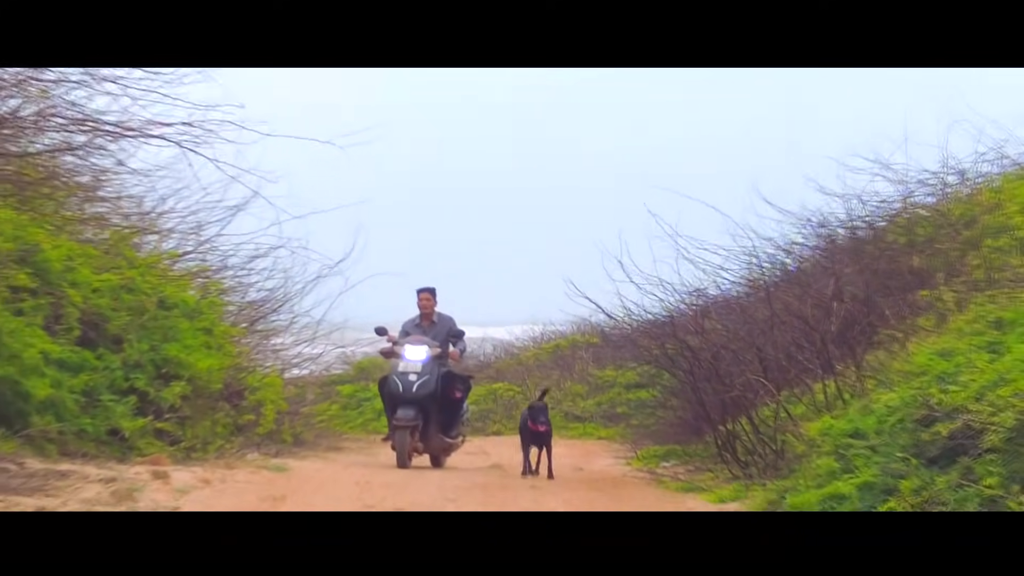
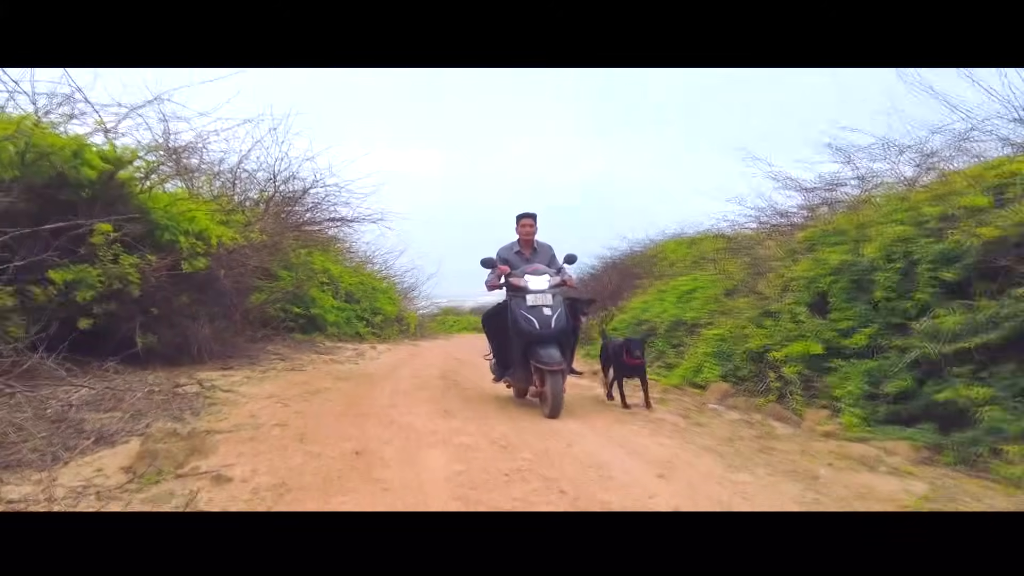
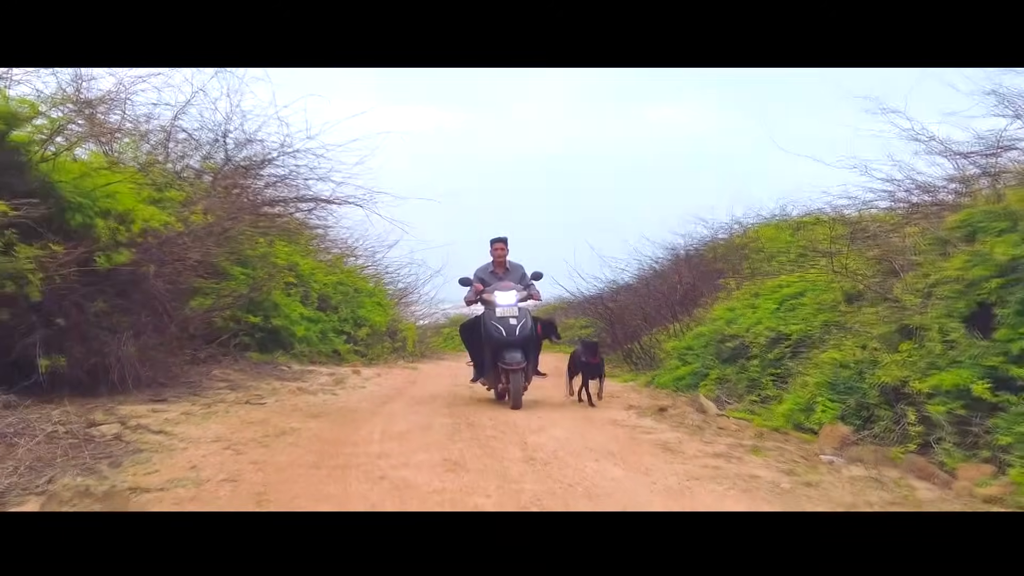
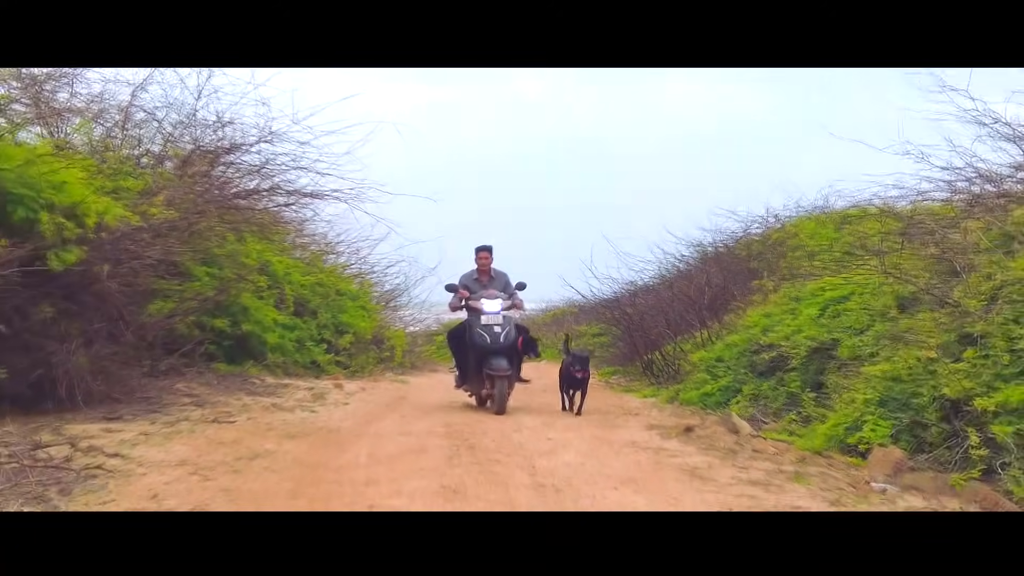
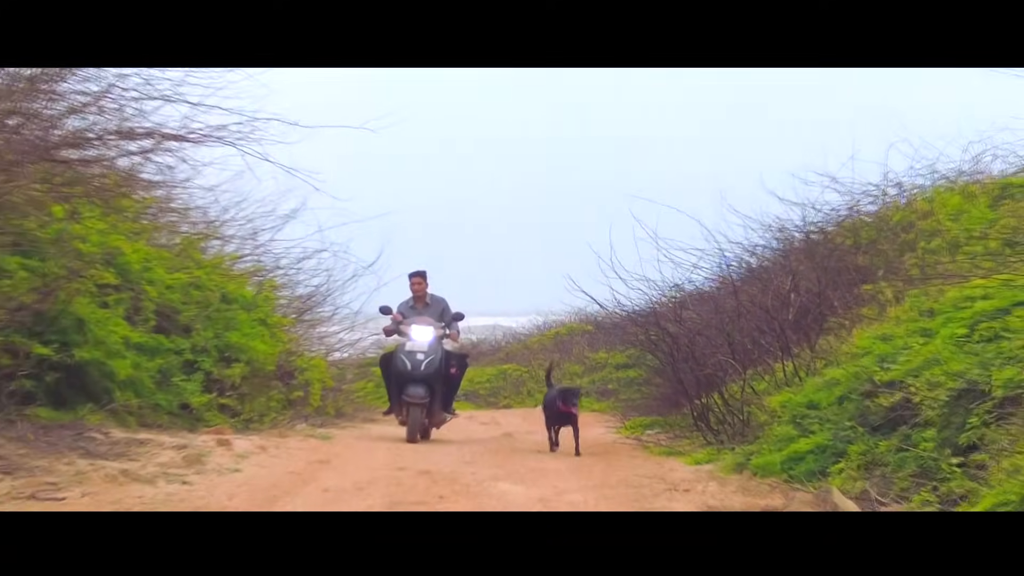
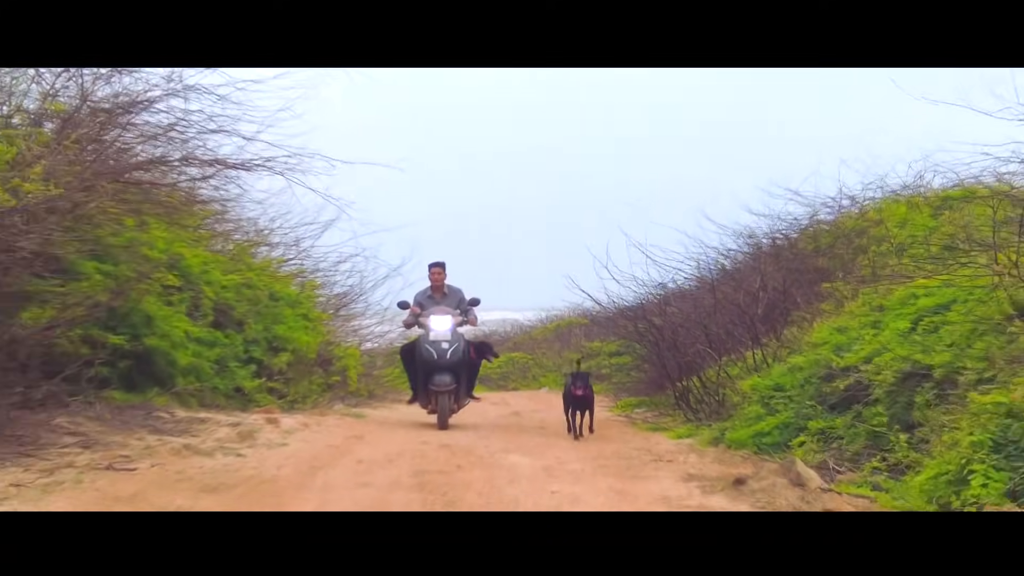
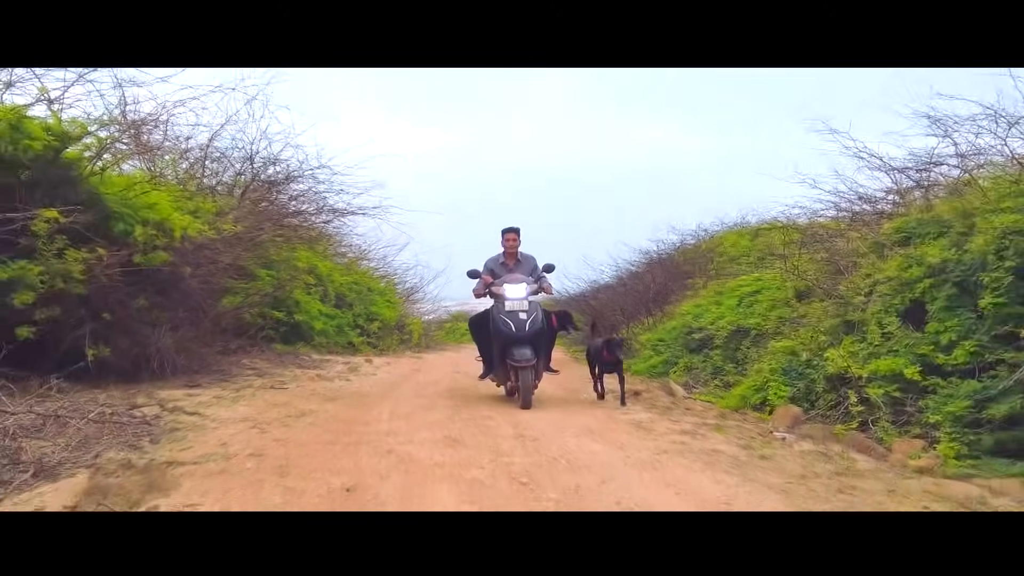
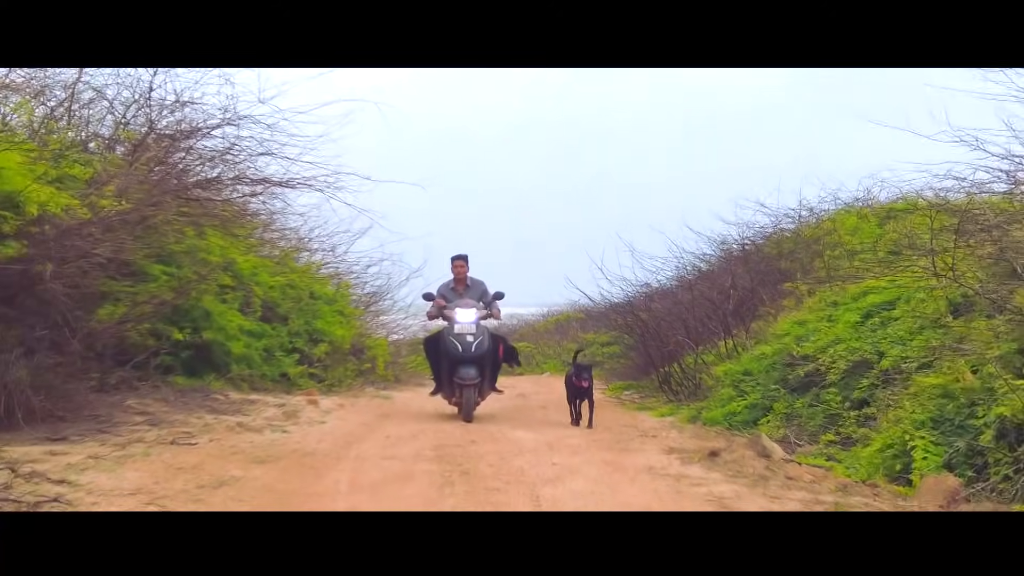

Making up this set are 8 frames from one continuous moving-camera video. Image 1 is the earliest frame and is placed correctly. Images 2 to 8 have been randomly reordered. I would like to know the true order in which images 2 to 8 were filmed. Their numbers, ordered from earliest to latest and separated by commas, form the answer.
5, 6, 8, 4, 3, 7, 2
